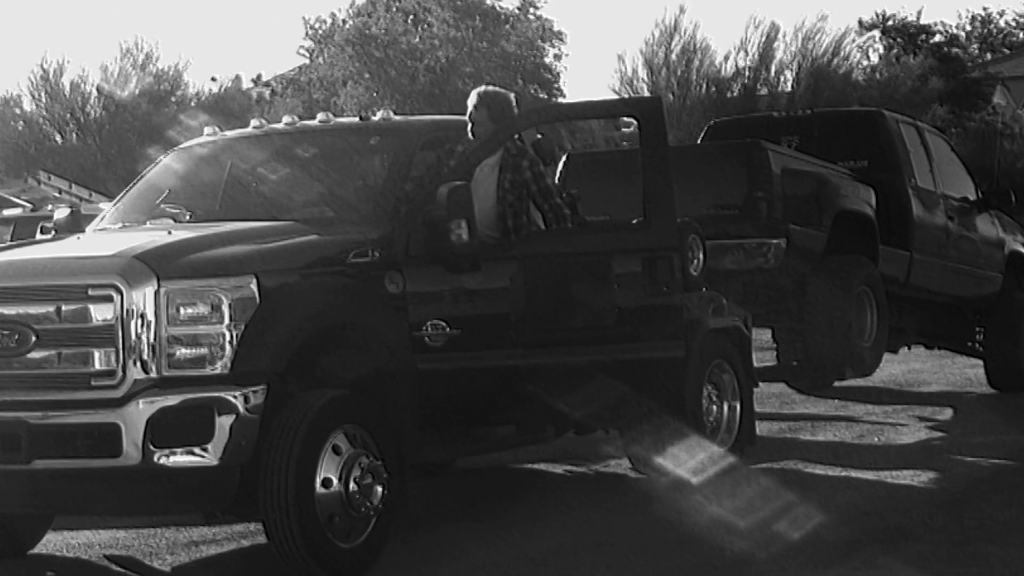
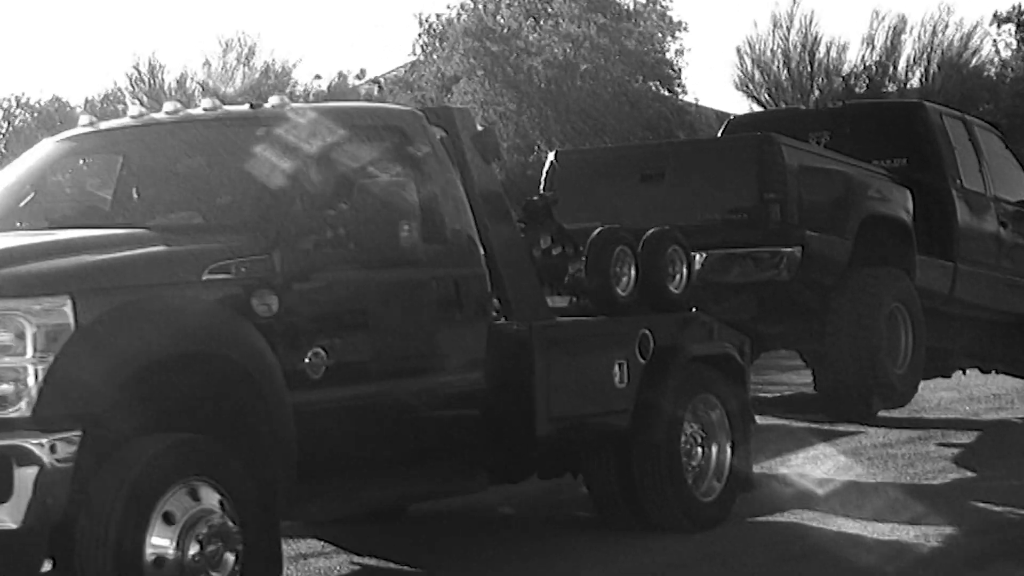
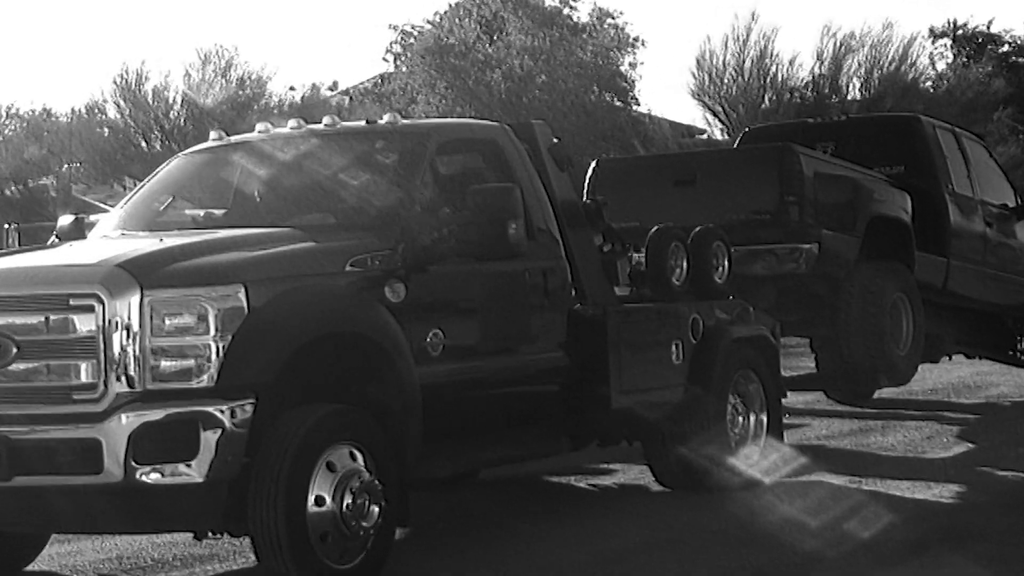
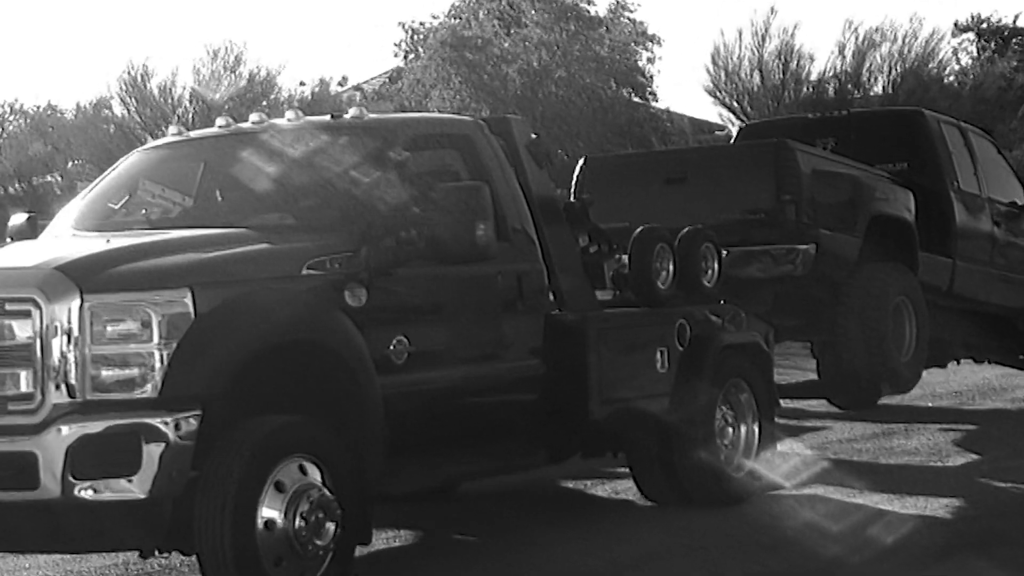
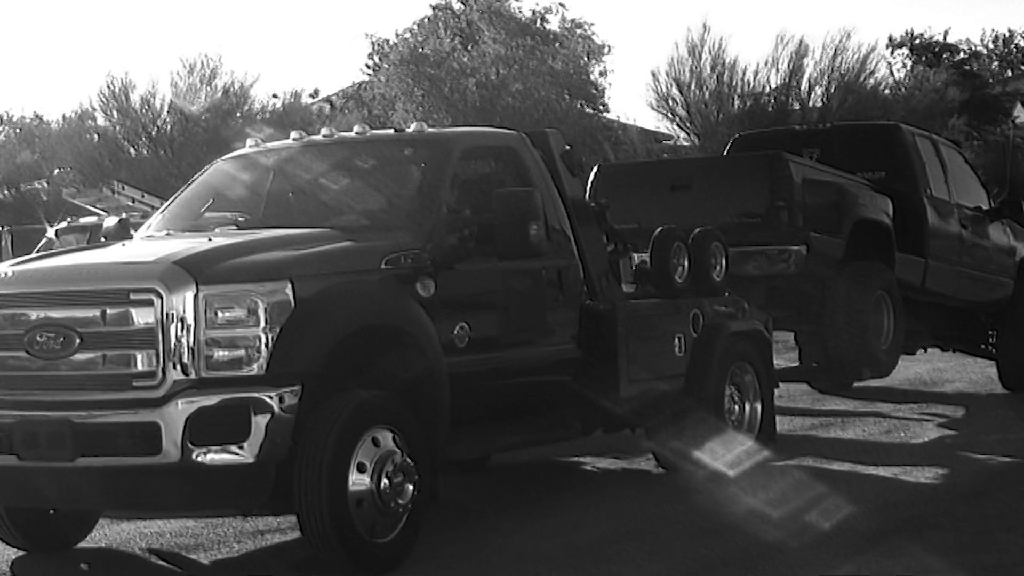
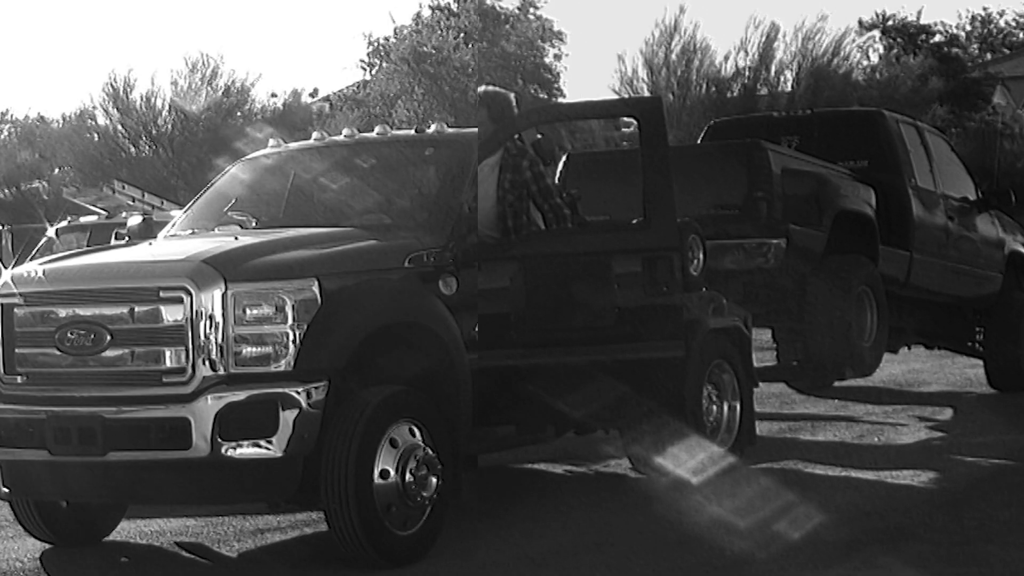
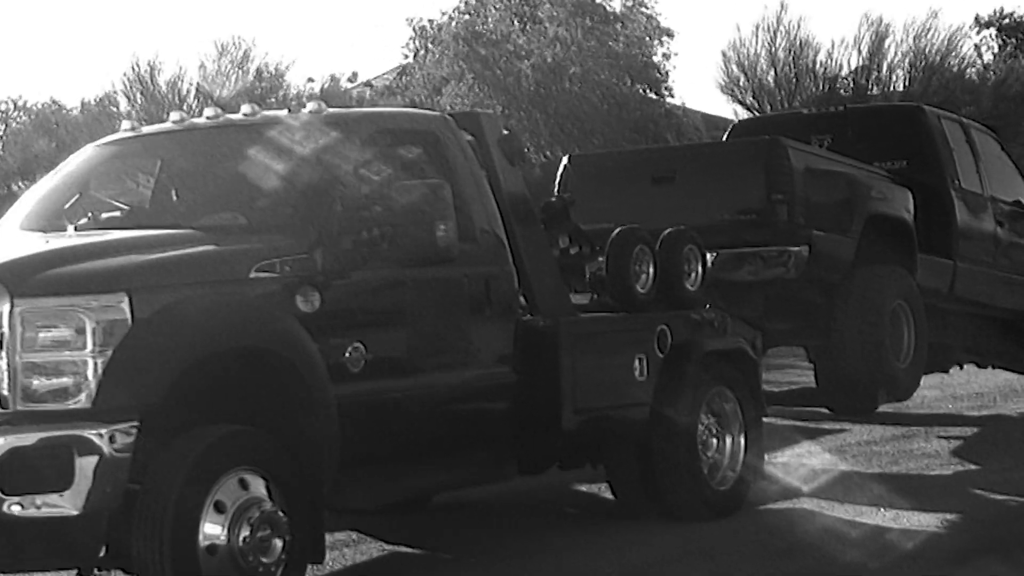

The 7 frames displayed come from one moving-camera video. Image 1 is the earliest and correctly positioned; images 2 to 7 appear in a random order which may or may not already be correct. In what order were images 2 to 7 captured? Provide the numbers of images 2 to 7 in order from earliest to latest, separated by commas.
6, 5, 3, 4, 7, 2
